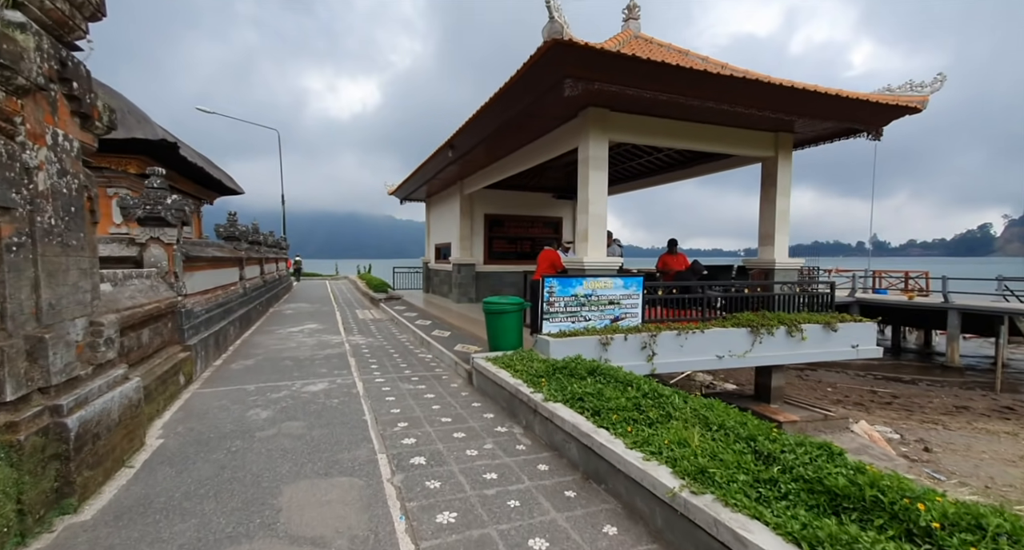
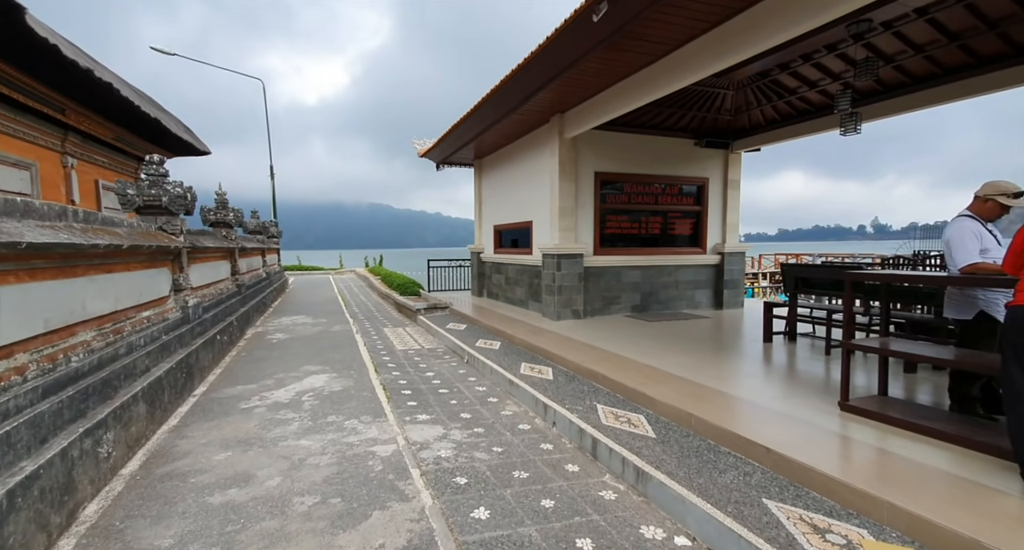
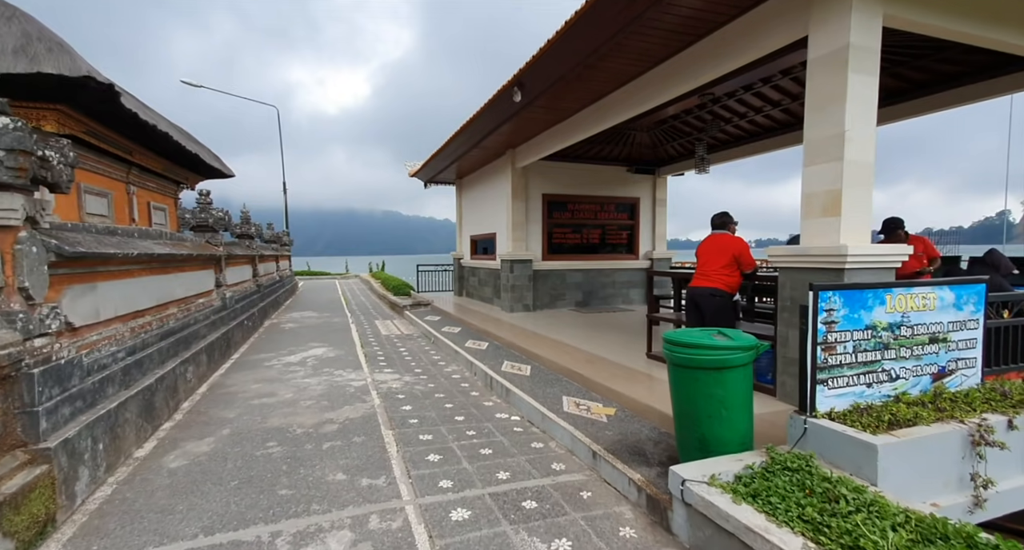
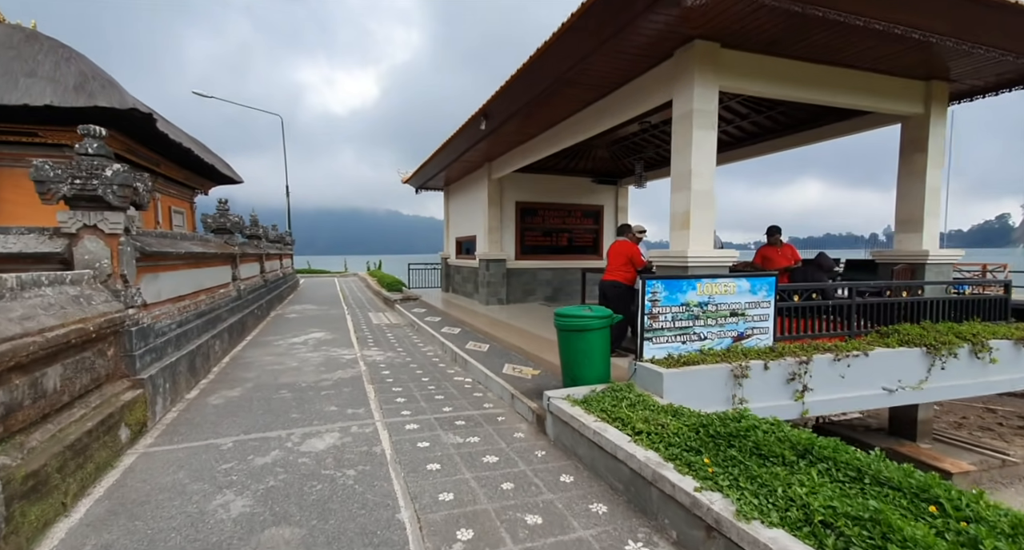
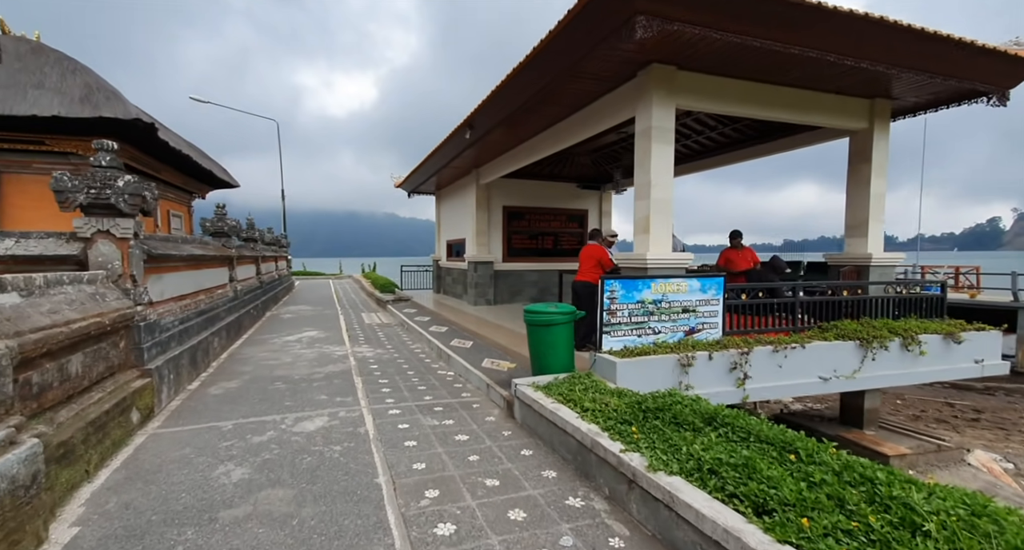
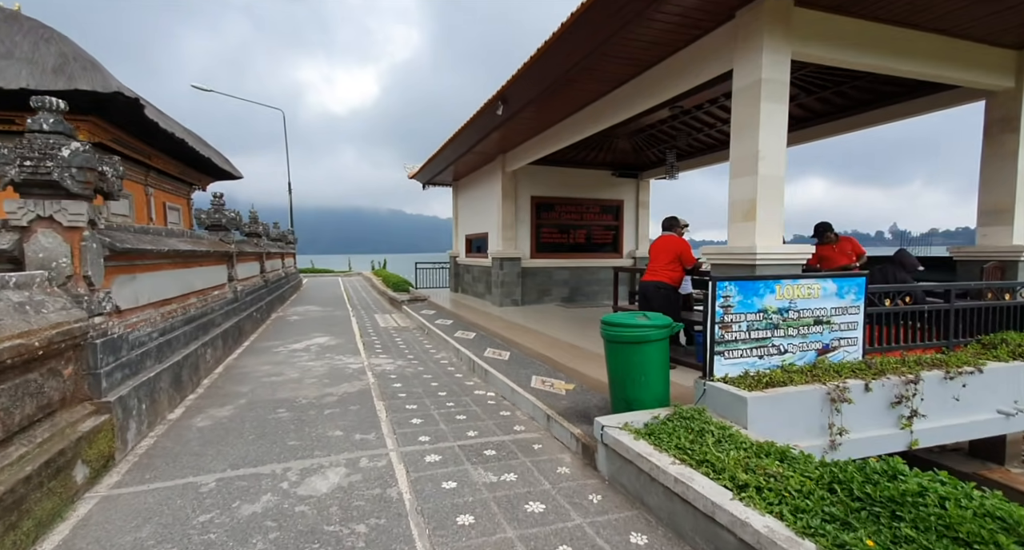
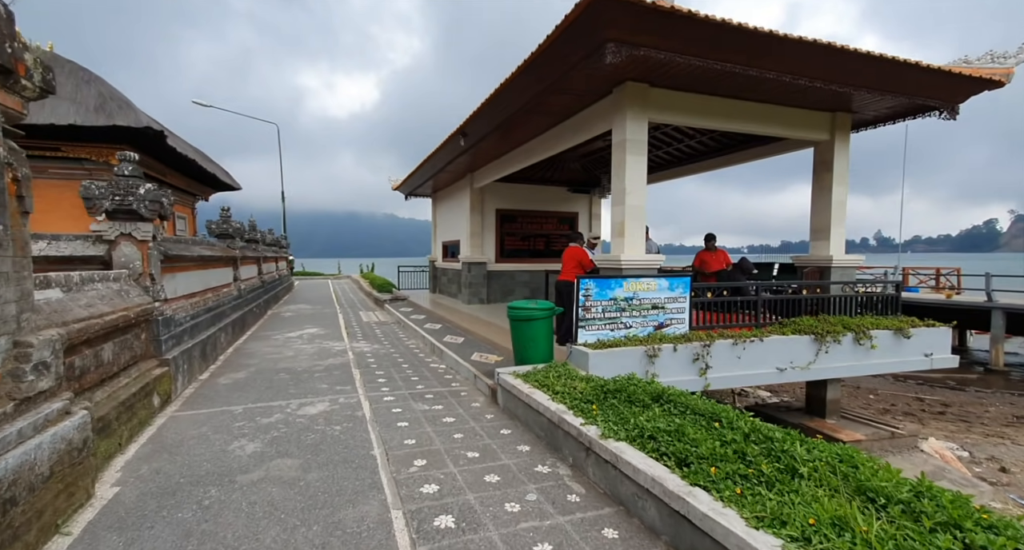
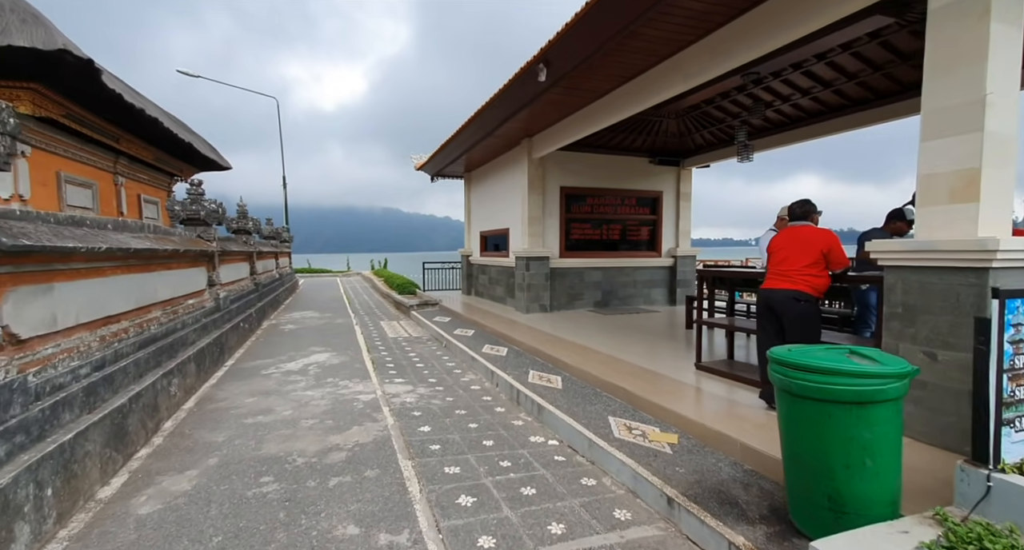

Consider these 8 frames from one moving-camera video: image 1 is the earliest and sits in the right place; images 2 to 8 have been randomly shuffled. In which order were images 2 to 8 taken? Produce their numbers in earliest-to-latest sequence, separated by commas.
7, 5, 4, 6, 3, 8, 2
